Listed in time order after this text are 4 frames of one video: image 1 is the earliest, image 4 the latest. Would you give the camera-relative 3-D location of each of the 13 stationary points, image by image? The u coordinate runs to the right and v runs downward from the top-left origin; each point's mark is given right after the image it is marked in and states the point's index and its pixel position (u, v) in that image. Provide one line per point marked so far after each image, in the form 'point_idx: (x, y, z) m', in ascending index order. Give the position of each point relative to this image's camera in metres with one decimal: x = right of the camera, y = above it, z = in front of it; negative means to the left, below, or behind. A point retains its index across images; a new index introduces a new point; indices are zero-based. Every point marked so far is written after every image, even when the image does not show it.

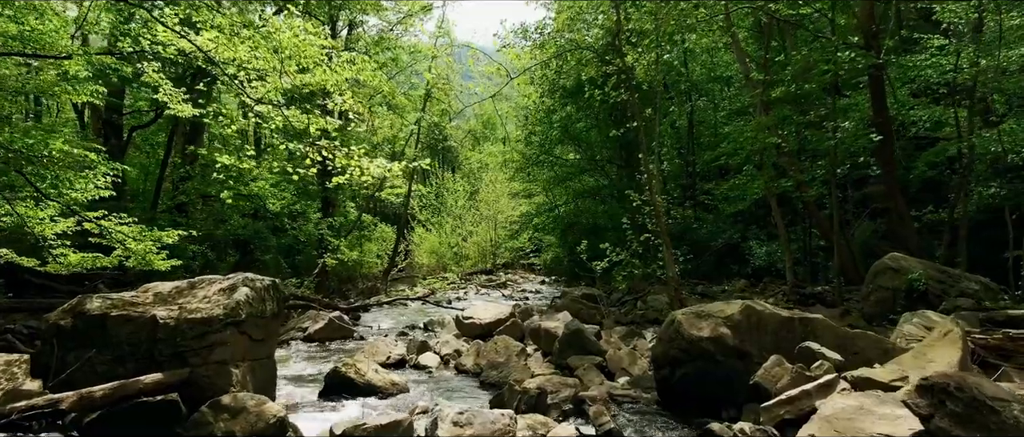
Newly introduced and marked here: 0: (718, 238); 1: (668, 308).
0: (+5.6, -0.5, +16.4) m
1: (+3.4, -1.9, +12.9) m
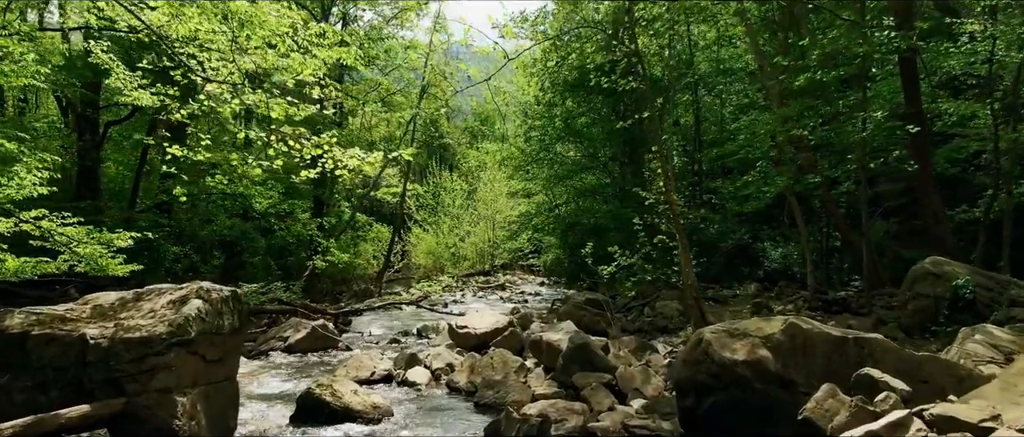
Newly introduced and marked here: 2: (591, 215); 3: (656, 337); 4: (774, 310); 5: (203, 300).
0: (+5.6, -0.5, +15.5) m
1: (+3.3, -1.9, +11.9) m
2: (+2.4, +0.1, +18.6) m
3: (+2.7, -2.2, +11.1) m
4: (+5.1, -1.8, +11.7) m
5: (-2.9, -0.8, +5.6) m
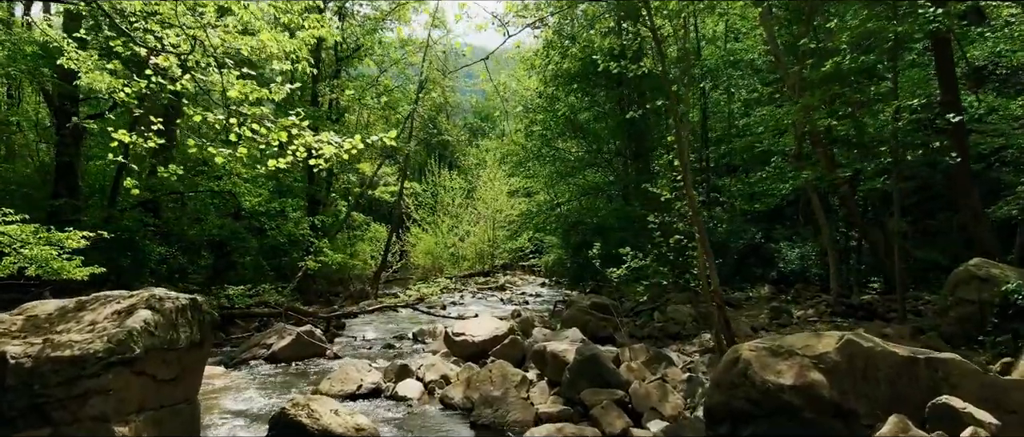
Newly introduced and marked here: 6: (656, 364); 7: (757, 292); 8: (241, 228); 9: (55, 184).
0: (+5.6, -0.5, +14.7) m
1: (+3.3, -1.9, +11.1) m
2: (+2.4, +0.1, +17.8) m
3: (+2.7, -2.2, +10.3) m
4: (+5.1, -1.8, +10.9) m
5: (-2.9, -0.7, +4.8) m
6: (+1.8, -1.9, +7.7) m
7: (+5.8, -1.7, +14.2) m
8: (-7.9, -0.3, +17.4) m
9: (-11.0, +0.8, +14.4) m
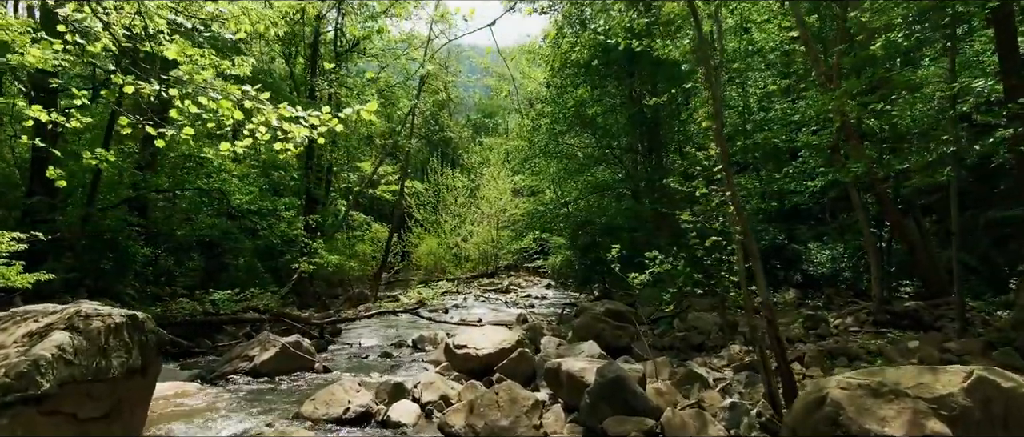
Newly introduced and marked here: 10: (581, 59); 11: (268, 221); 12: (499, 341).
0: (+5.7, -0.5, +13.7) m
1: (+3.5, -1.9, +10.1) m
2: (+2.6, +0.2, +16.8) m
3: (+2.8, -2.1, +9.3) m
4: (+5.3, -1.7, +9.9) m
5: (-2.8, -0.7, +3.8) m
6: (+2.0, -1.8, +6.7) m
7: (+5.9, -1.7, +13.2) m
8: (-7.7, -0.2, +16.5) m
9: (-10.8, +0.8, +13.5) m
10: (+2.0, +4.5, +17.4) m
11: (-7.0, -0.1, +17.2) m
12: (-0.2, -1.8, +8.7) m
